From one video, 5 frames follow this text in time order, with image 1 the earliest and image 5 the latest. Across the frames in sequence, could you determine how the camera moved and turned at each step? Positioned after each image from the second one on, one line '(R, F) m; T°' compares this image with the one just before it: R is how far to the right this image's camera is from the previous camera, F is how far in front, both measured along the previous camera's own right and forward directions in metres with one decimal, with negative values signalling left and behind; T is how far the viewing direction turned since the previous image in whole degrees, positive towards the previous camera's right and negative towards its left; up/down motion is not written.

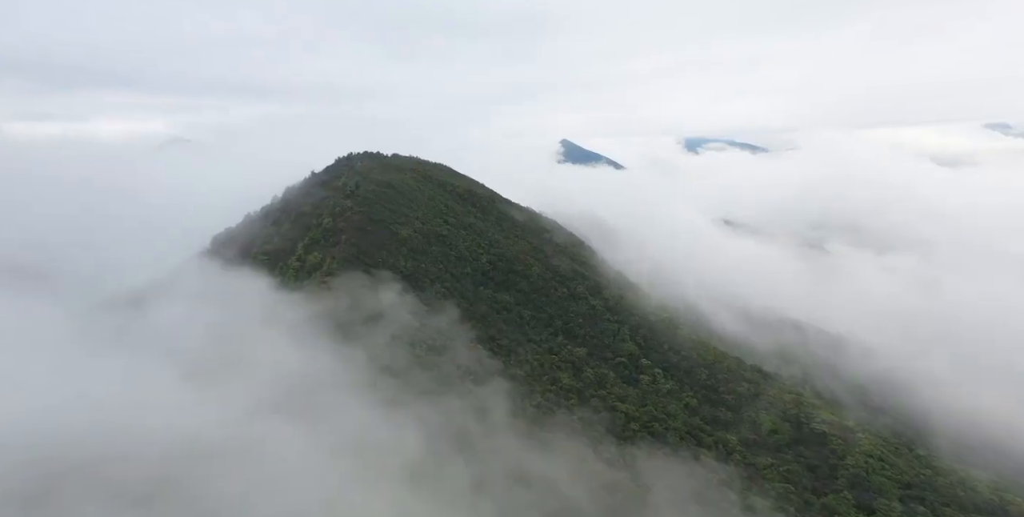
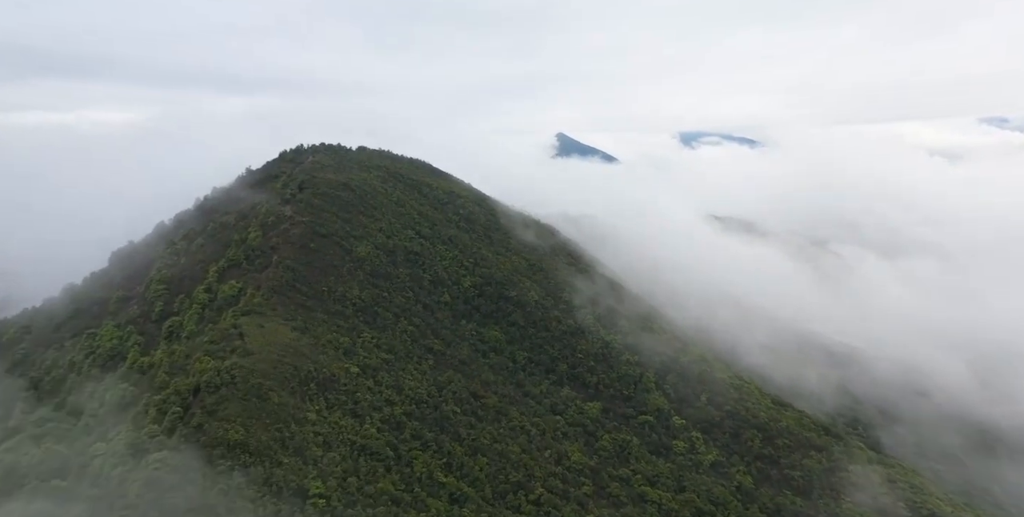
(+0.5, +16.6) m; 0°
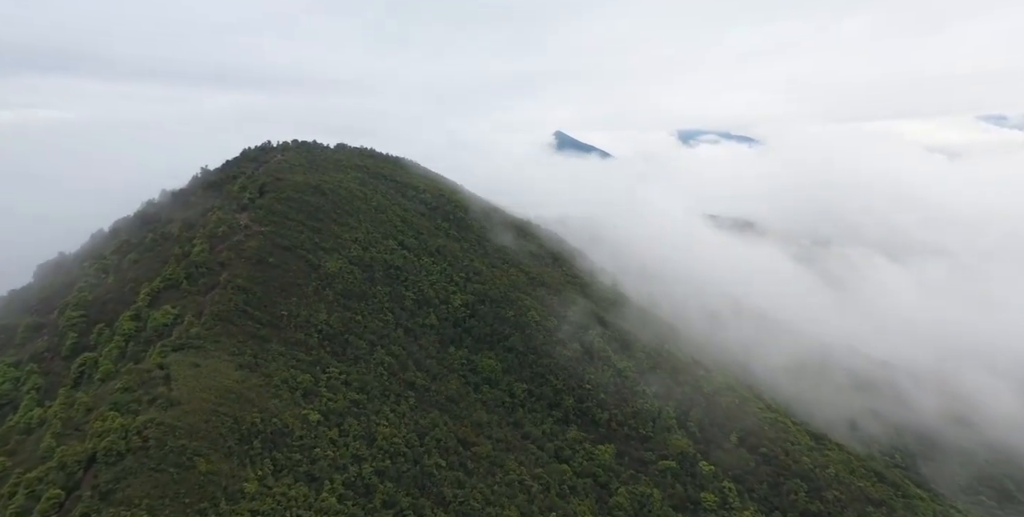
(+0.2, +8.1) m; 0°
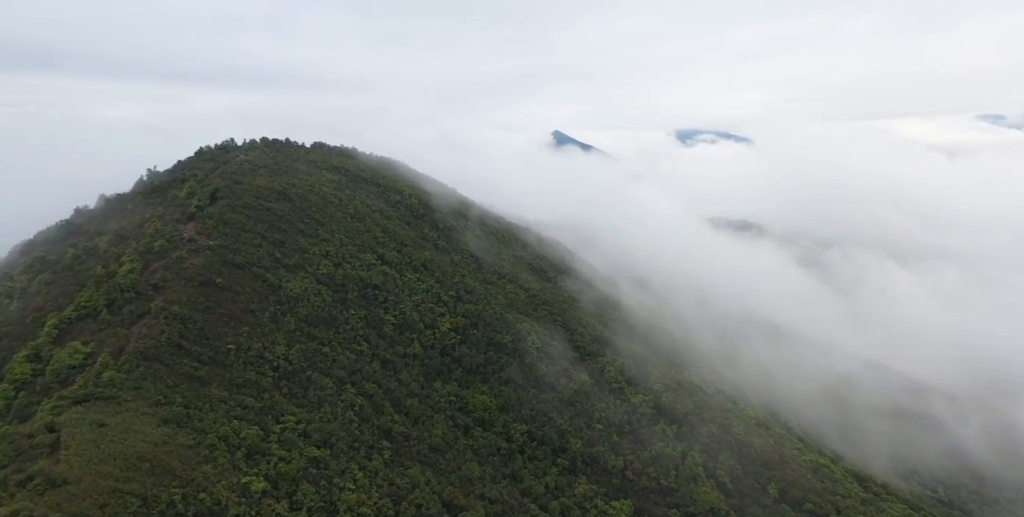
(+0.1, +7.2) m; 0°
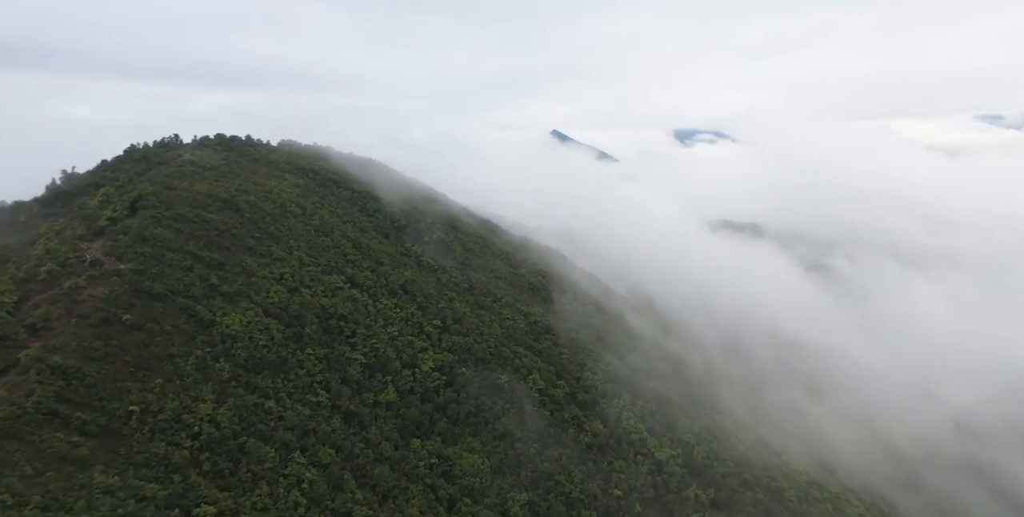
(+0.1, +8.2) m; 0°
